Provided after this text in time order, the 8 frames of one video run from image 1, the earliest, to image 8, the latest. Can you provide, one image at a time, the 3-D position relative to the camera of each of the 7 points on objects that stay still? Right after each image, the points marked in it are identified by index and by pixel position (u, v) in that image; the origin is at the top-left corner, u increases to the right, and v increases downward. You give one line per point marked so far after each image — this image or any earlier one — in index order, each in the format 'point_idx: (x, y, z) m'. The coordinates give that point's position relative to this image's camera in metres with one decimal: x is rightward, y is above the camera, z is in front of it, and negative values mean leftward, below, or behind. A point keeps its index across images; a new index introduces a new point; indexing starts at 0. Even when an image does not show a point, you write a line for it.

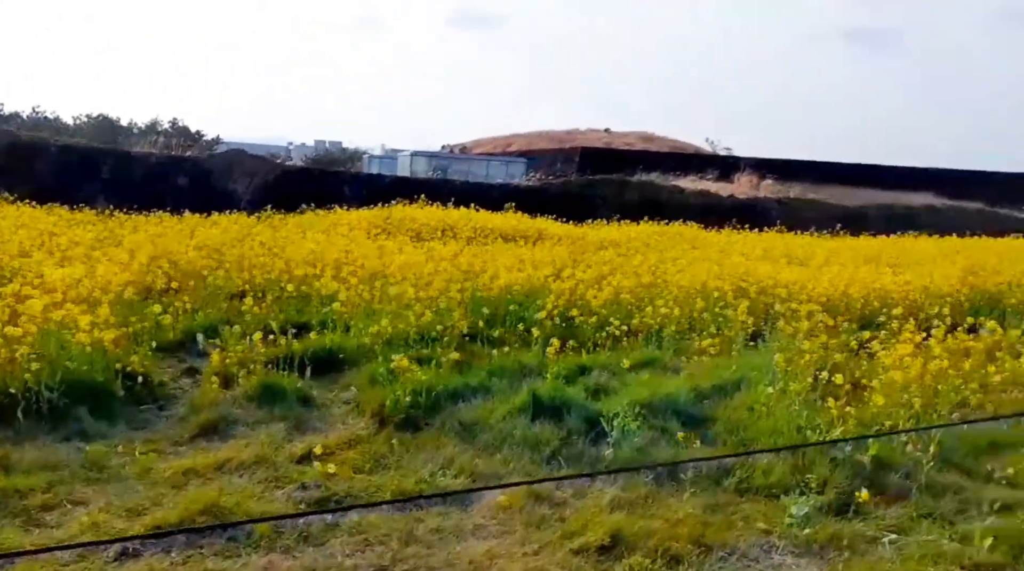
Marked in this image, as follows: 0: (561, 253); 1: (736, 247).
0: (+0.7, +0.3, +10.9) m
1: (+2.7, +0.5, +12.7) m
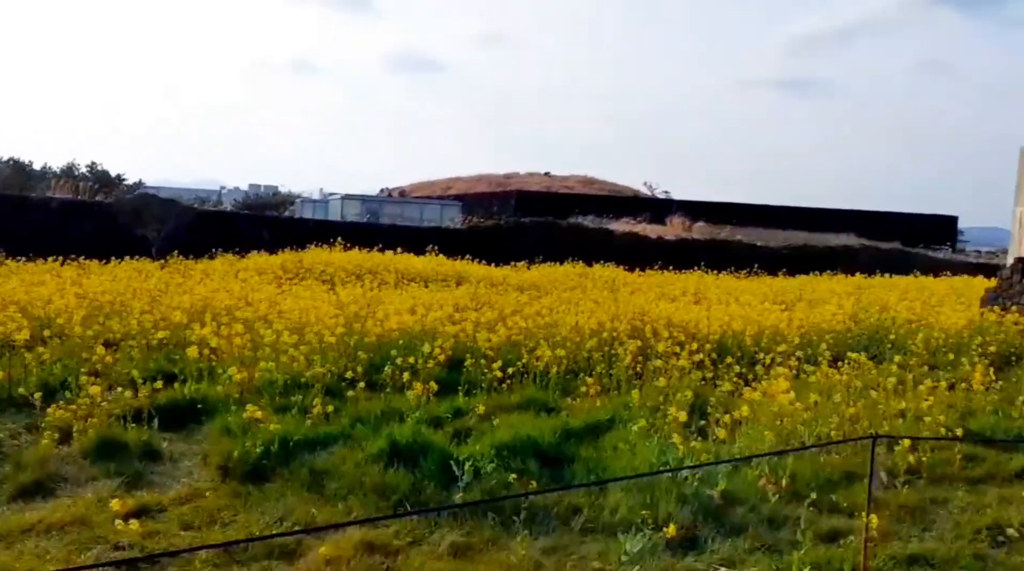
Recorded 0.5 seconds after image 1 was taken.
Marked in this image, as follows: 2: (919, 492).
0: (-0.2, -0.1, +10.9) m
1: (+1.6, 0.0, +12.8) m
2: (+1.9, -0.9, +4.9) m
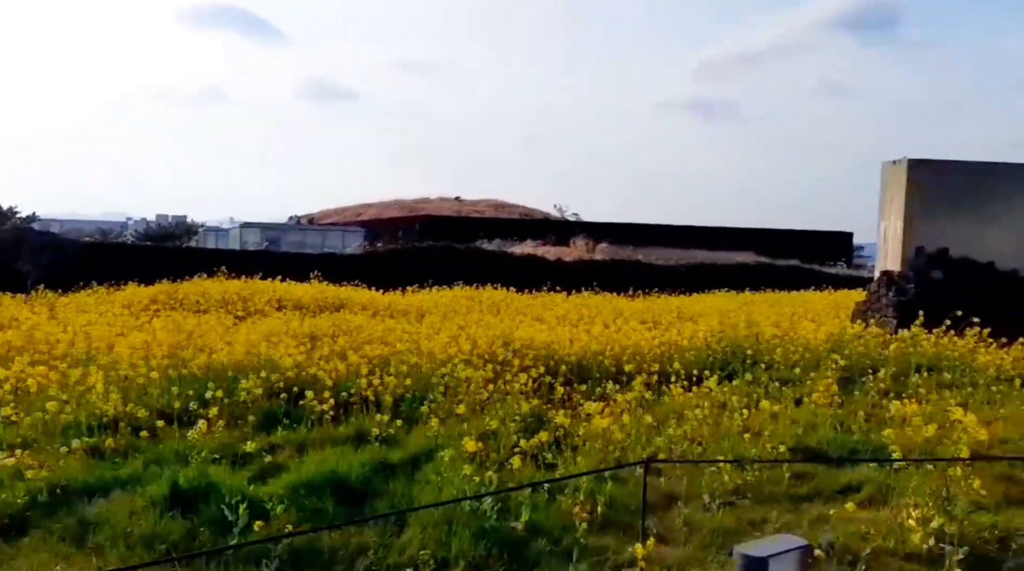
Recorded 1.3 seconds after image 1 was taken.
0: (-1.5, -0.4, +10.7) m
1: (+0.2, -0.3, +12.7) m
2: (+1.0, -1.0, +4.8) m
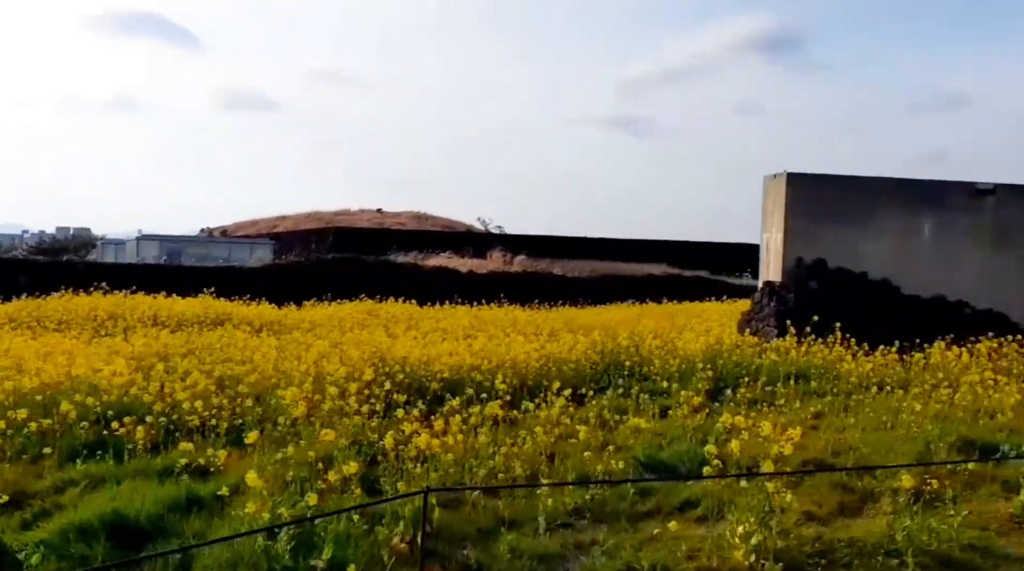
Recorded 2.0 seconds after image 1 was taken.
0: (-2.7, -0.5, +10.4) m
1: (-1.1, -0.4, +12.6) m
2: (+0.3, -1.1, +4.7) m
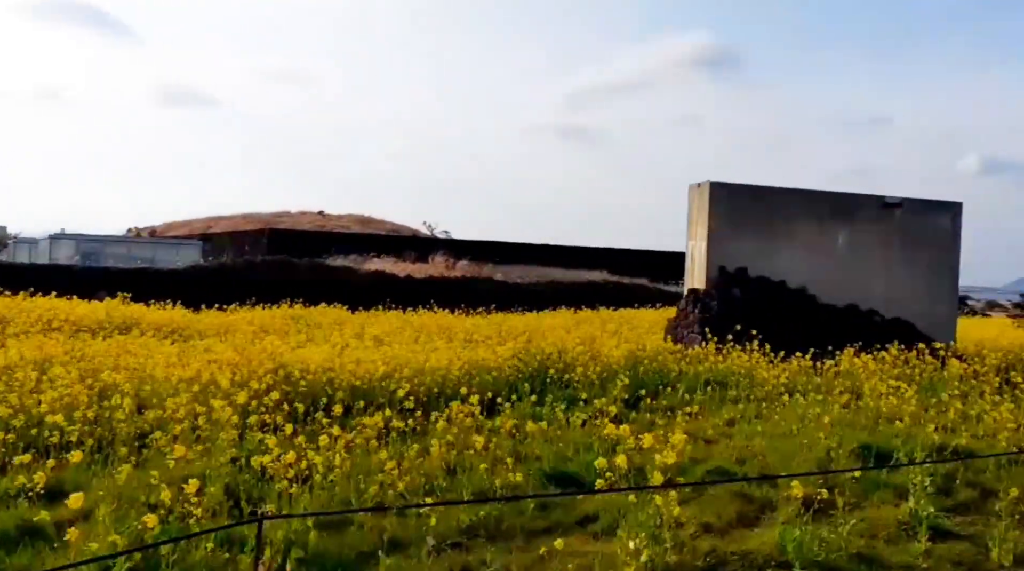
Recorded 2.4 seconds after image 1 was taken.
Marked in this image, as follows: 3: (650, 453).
0: (-3.4, -0.6, +10.2) m
1: (-2.0, -0.5, +12.4) m
2: (-0.2, -1.1, +4.7) m
3: (+0.8, -1.0, +6.3) m
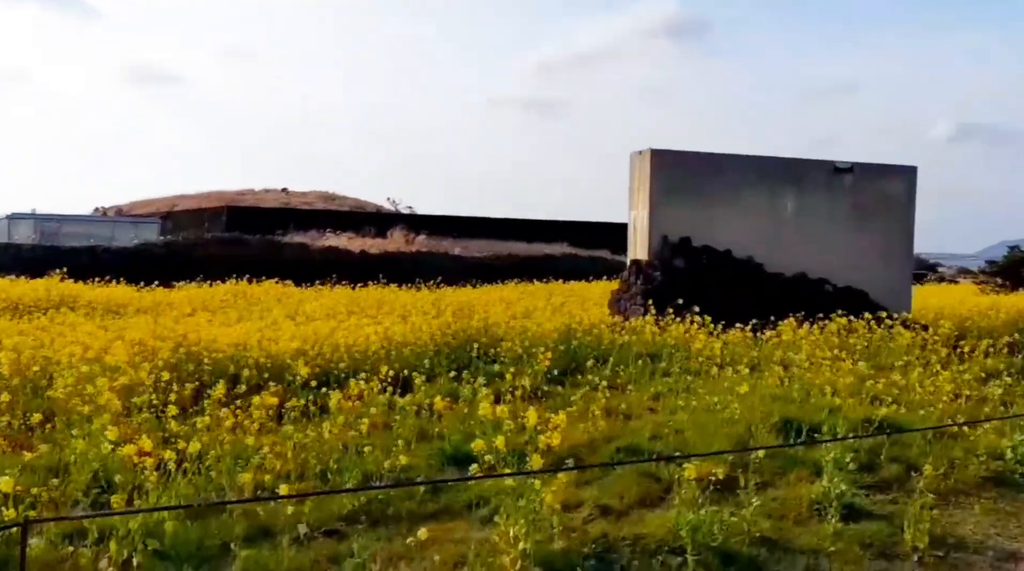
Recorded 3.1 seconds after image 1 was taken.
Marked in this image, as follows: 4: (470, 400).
0: (-4.0, -0.3, +9.8) m
1: (-2.6, -0.2, +12.0) m
2: (-0.7, -1.0, +4.3) m
3: (+0.3, -0.8, +5.9) m
4: (-0.2, -0.7, +6.6) m
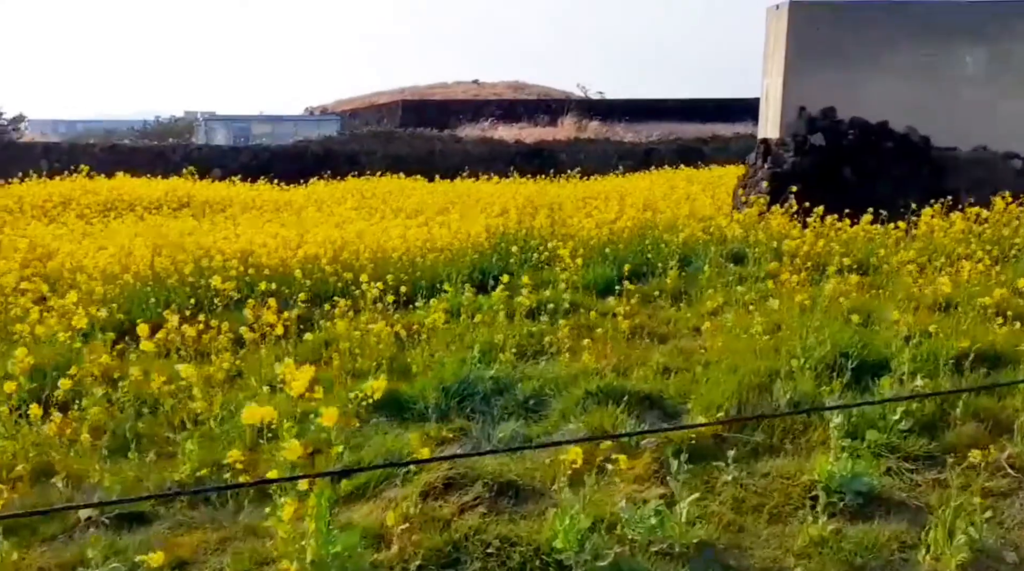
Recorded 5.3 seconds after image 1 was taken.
0: (-3.2, +0.5, +9.3) m
1: (-1.3, +0.9, +11.1) m
2: (-1.2, -0.7, +3.3) m
3: (+0.2, -0.3, +4.6) m
4: (-0.2, -0.2, +5.3) m
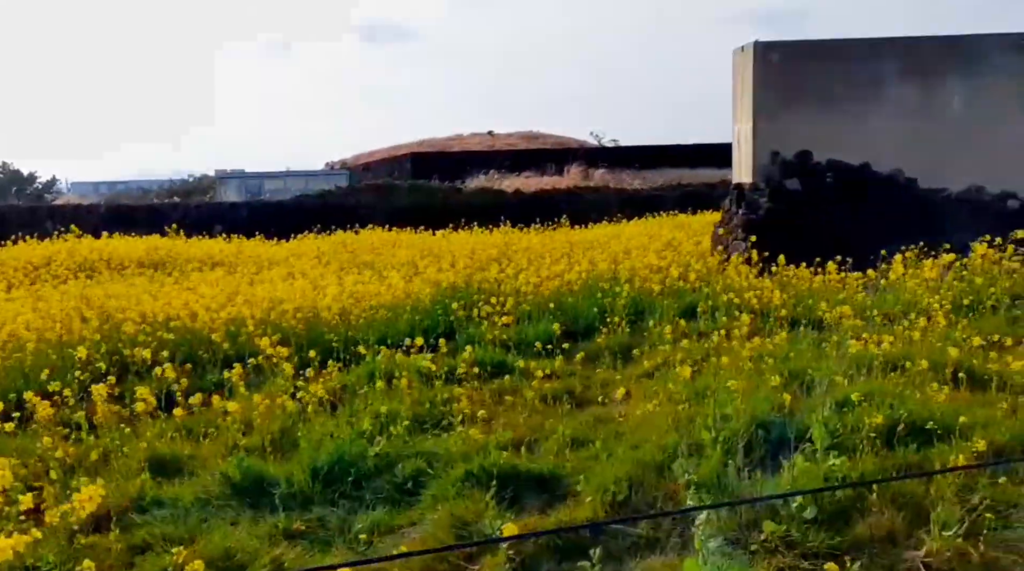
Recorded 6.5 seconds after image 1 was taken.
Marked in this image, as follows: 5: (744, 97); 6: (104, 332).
0: (-3.4, 0.0, +8.9) m
1: (-1.5, +0.3, +10.7) m
2: (-1.6, -0.9, +2.8) m
3: (-0.3, -0.6, +4.1) m
4: (-0.6, -0.5, +4.9) m
5: (+1.8, +1.5, +8.3) m
6: (-2.2, -0.2, +6.1) m
